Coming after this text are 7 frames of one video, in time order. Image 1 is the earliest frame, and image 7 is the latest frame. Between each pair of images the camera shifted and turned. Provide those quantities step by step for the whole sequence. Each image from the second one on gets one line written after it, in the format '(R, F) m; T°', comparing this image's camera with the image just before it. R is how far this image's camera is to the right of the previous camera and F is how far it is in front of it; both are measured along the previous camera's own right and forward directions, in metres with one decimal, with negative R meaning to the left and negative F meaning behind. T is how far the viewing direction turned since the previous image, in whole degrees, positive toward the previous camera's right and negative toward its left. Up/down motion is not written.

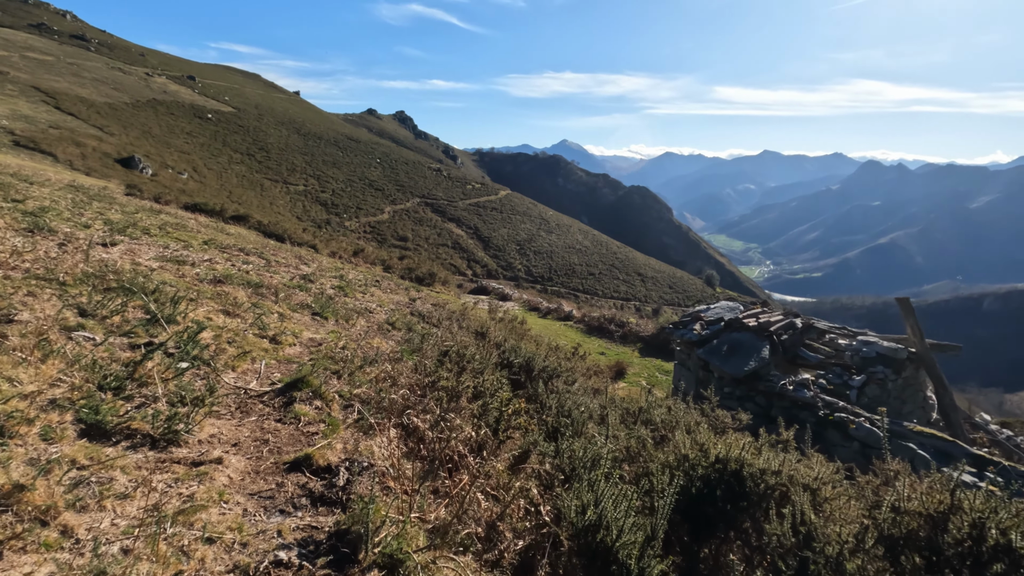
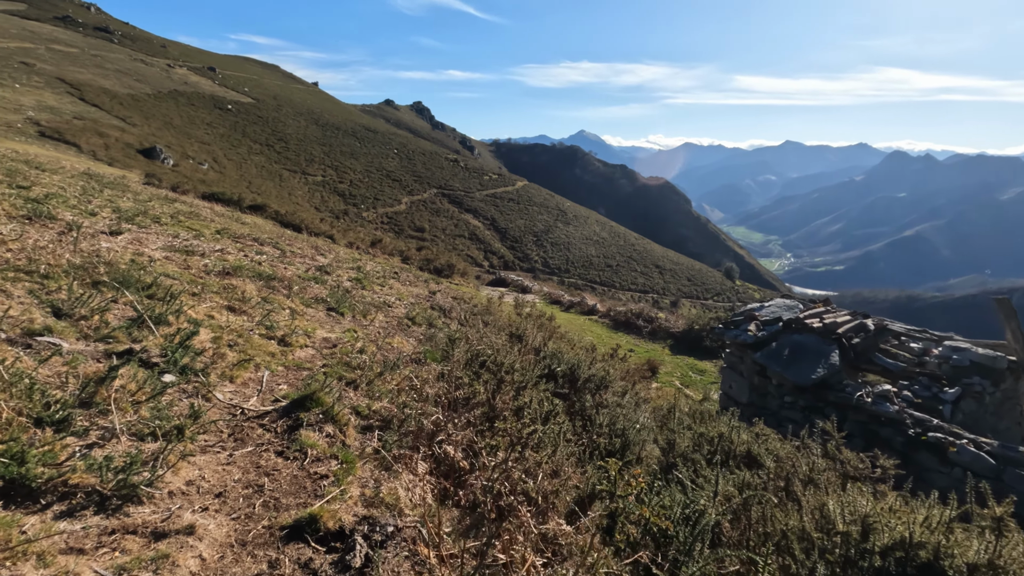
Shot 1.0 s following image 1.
(-0.2, +0.7) m; -2°
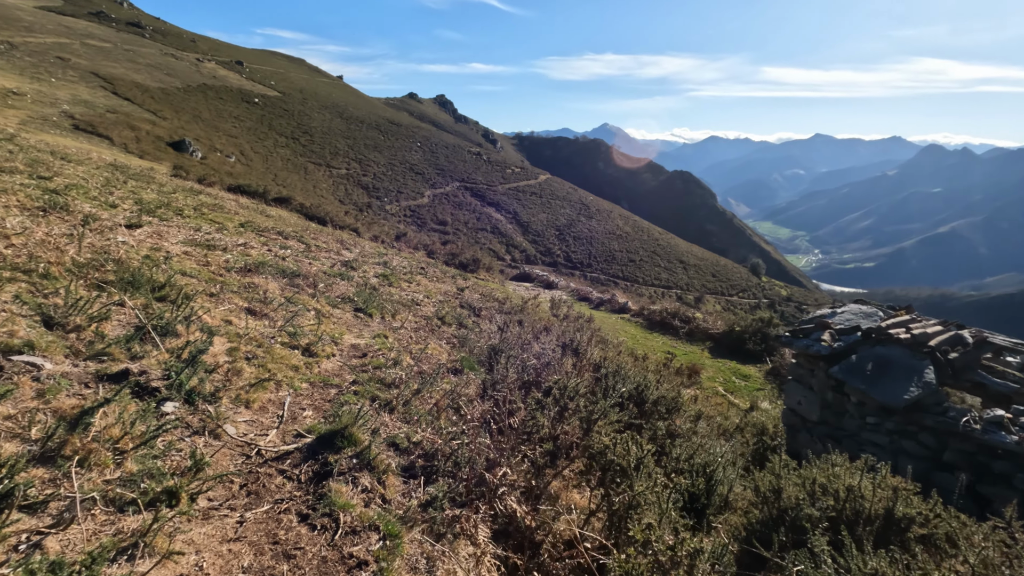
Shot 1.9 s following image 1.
(-0.3, +0.6) m; -2°
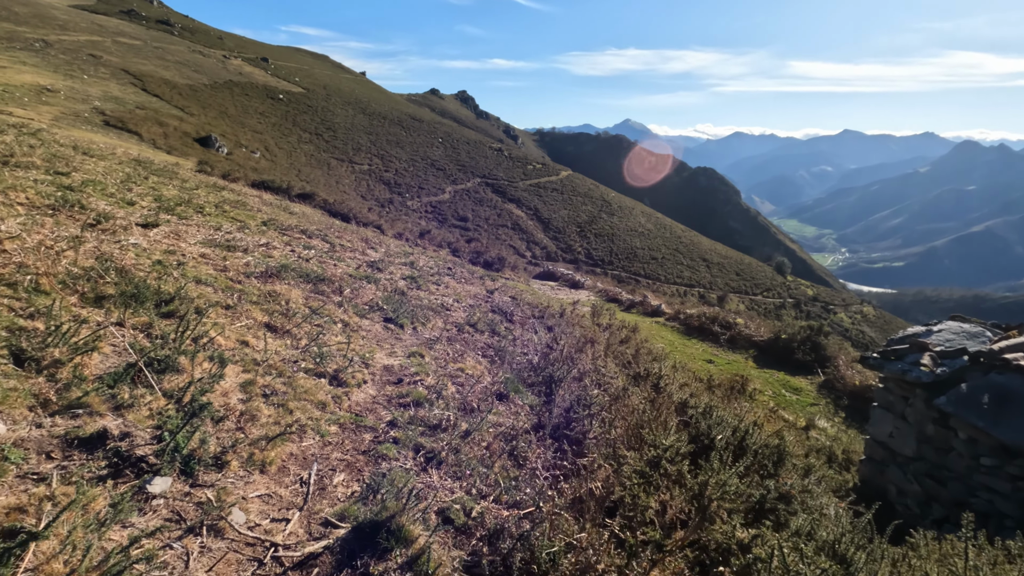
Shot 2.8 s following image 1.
(-0.3, +0.7) m; -2°
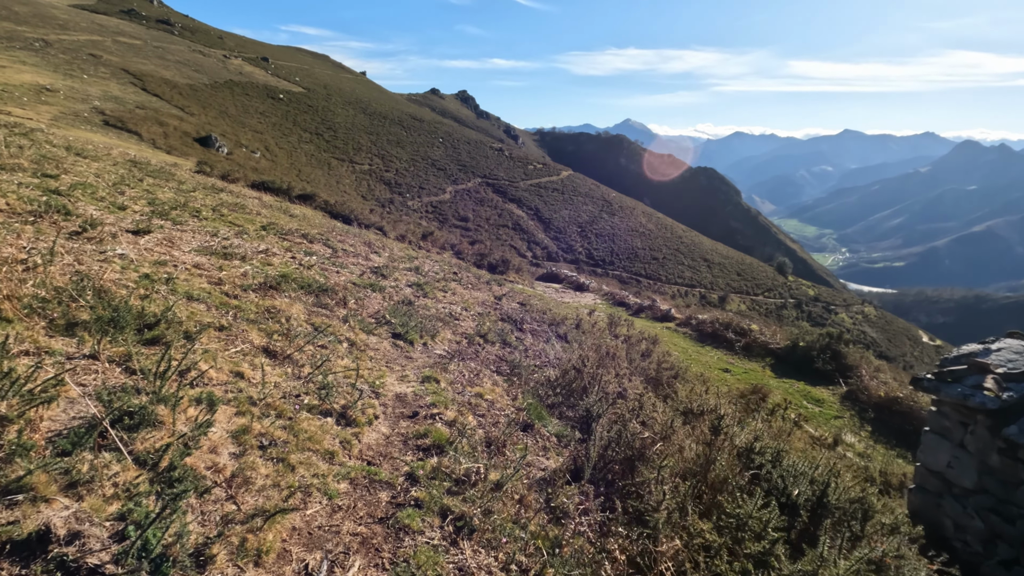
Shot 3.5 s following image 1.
(-0.2, +0.5) m; 0°
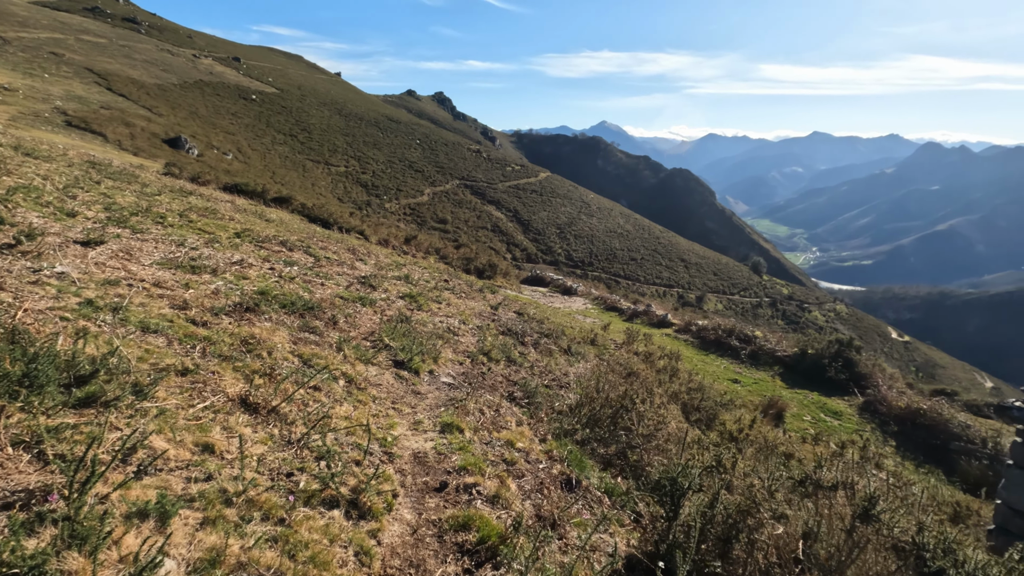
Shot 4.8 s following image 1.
(-0.4, +0.8) m; +2°
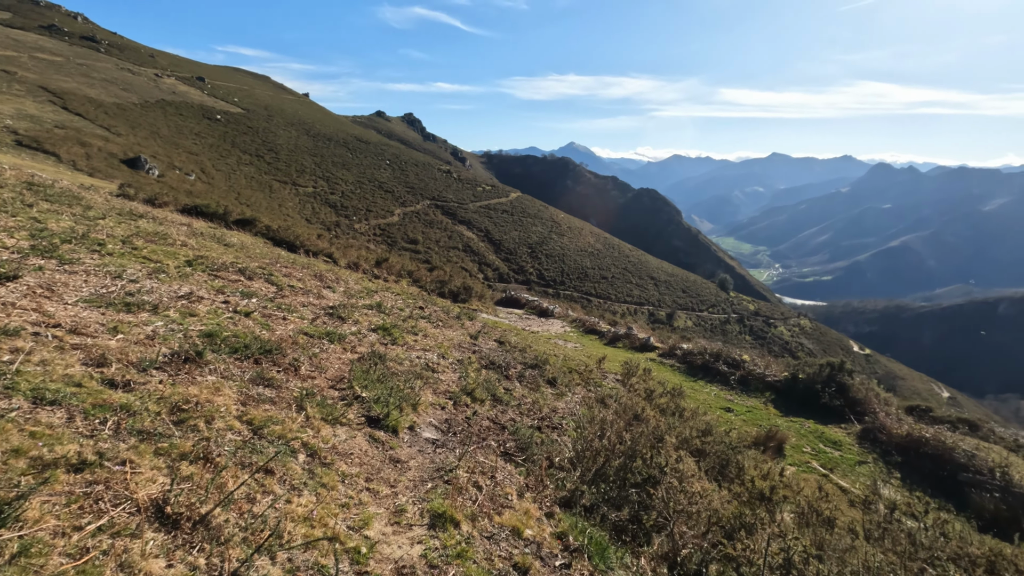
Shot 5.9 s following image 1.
(-0.2, +0.7) m; +3°
